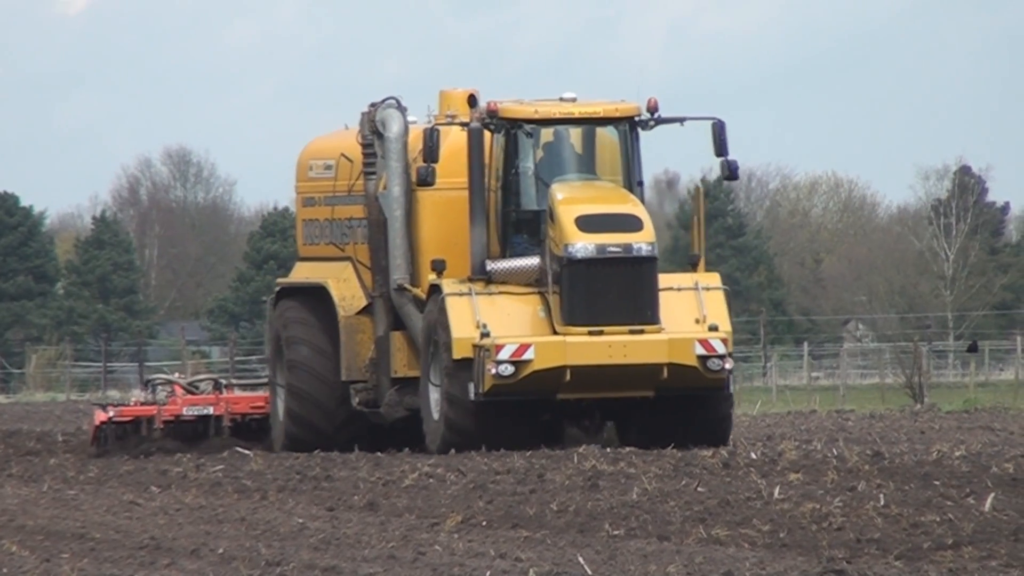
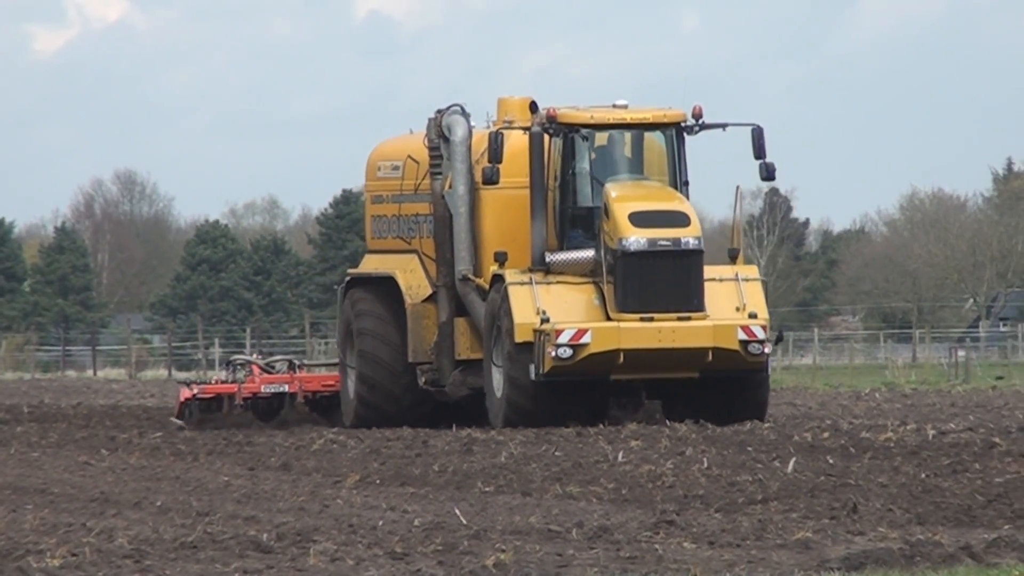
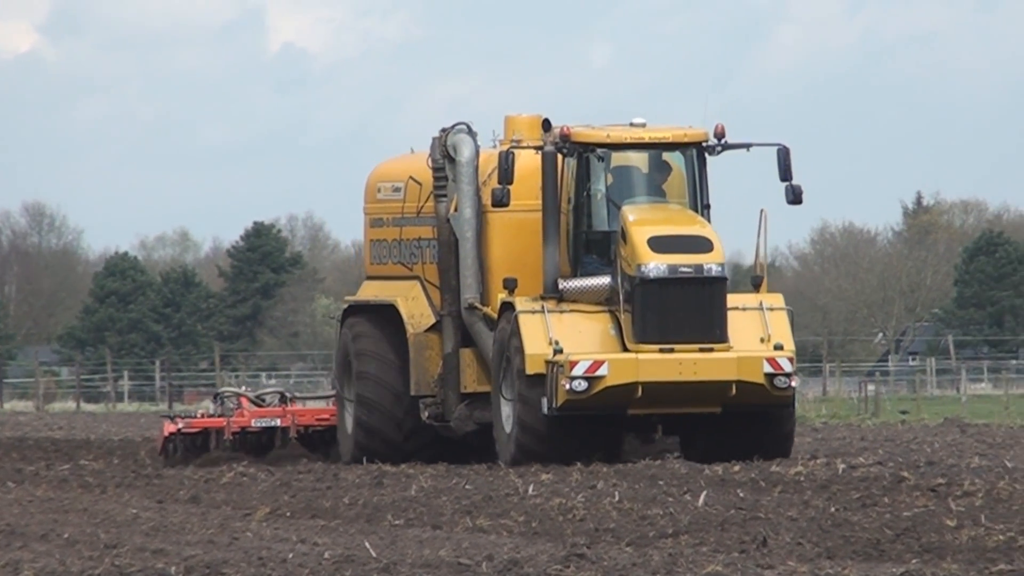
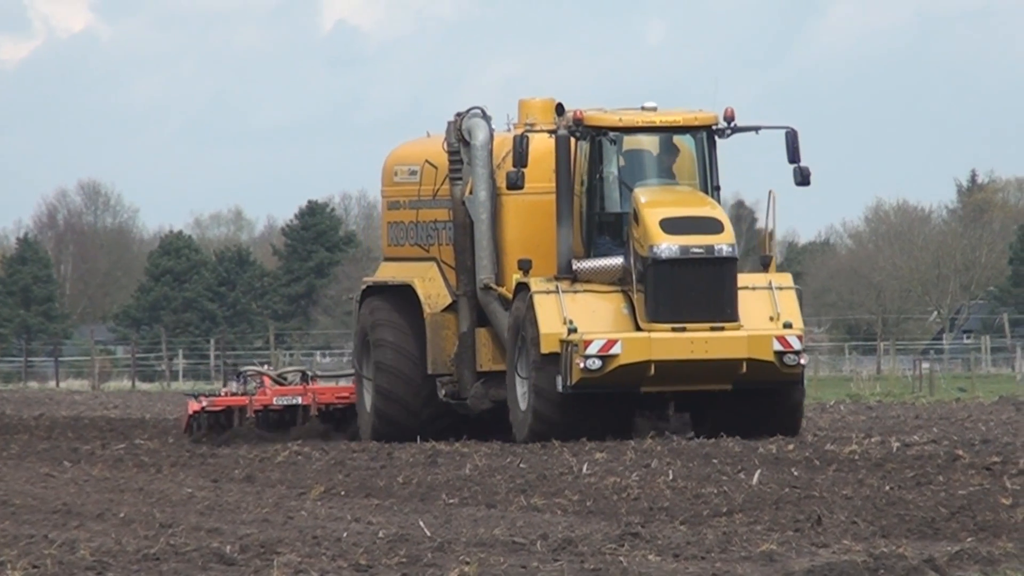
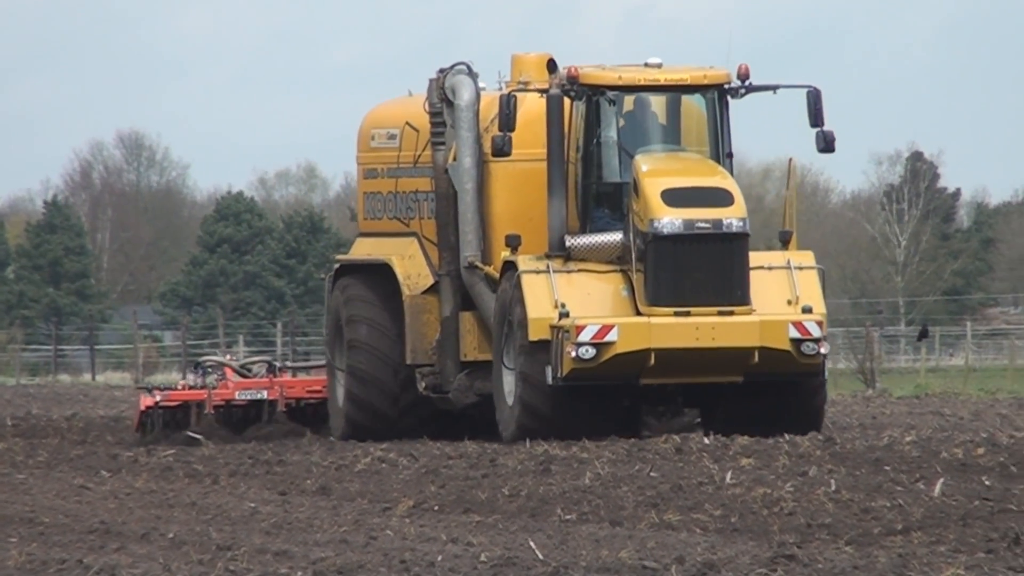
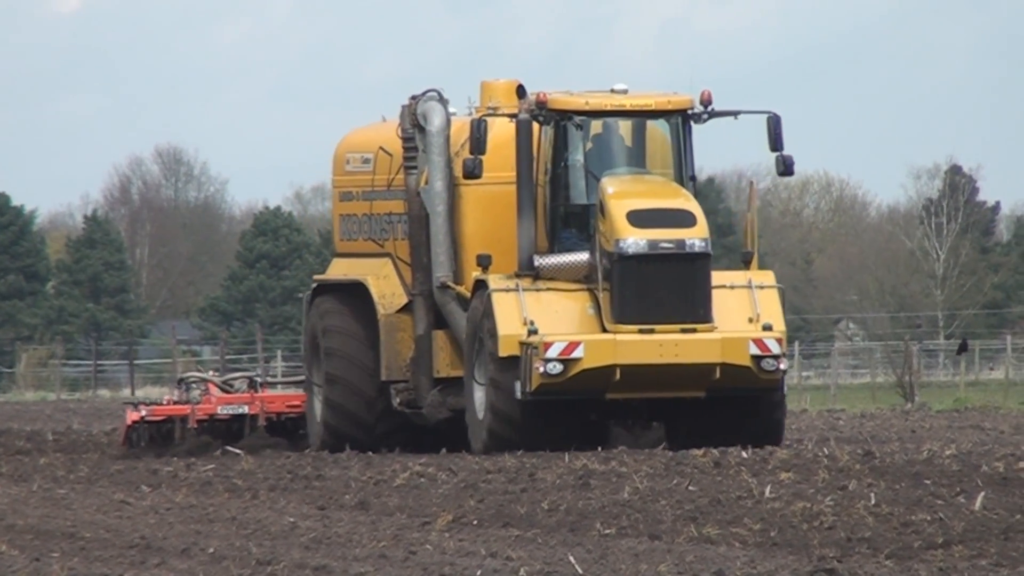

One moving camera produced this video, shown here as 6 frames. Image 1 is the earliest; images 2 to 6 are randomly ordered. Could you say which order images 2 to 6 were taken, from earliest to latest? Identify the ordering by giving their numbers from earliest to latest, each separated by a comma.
6, 5, 2, 4, 3
